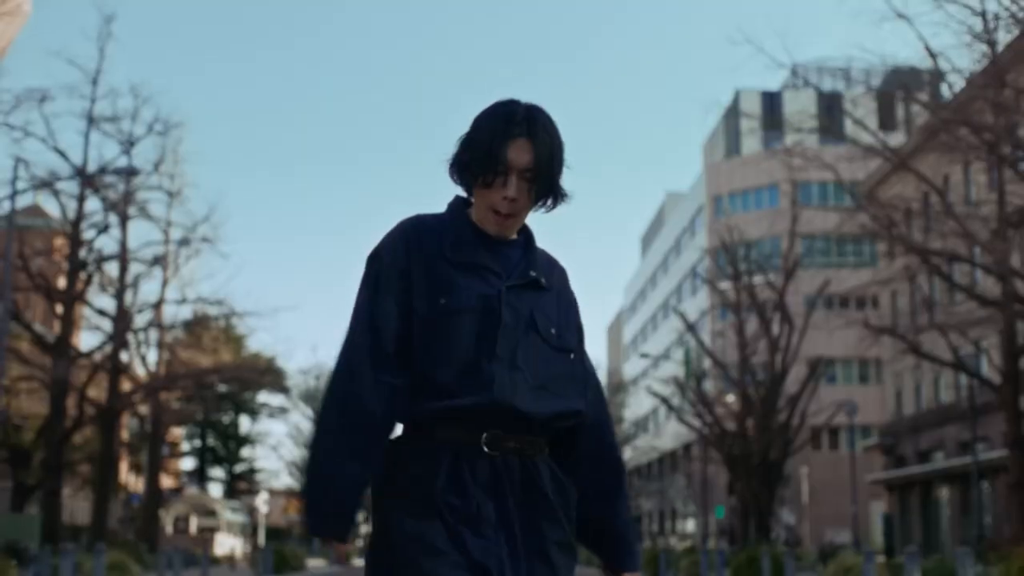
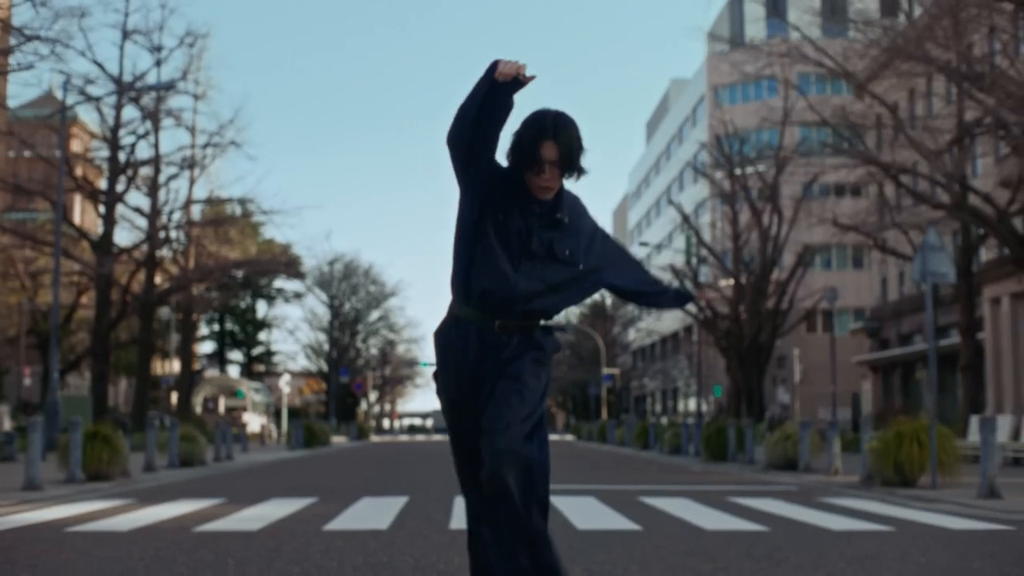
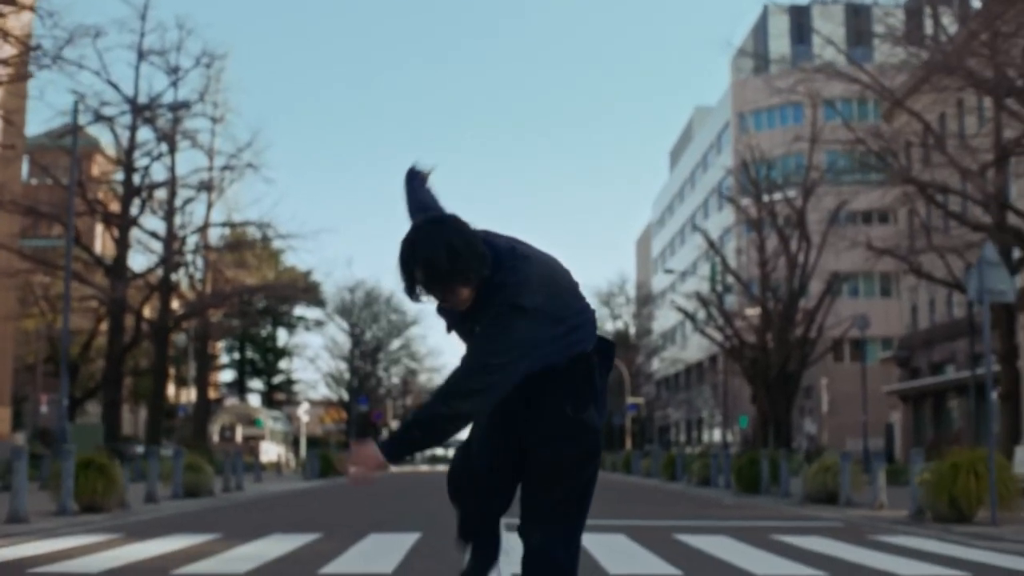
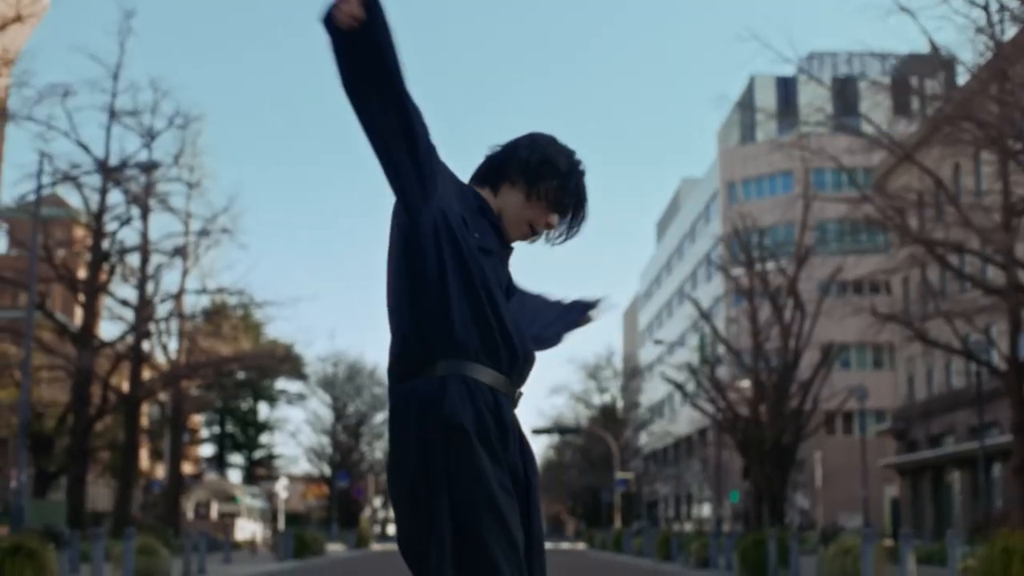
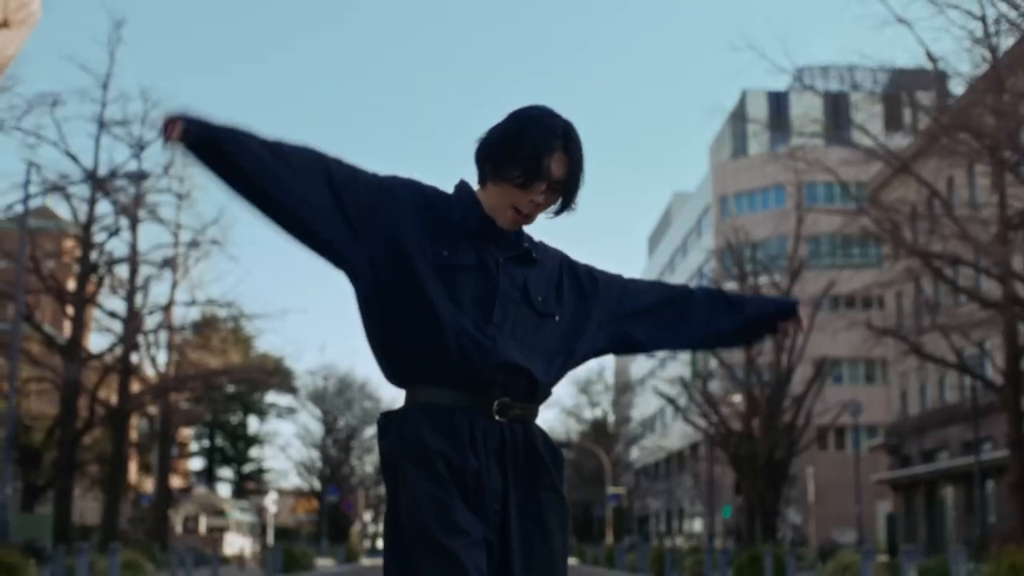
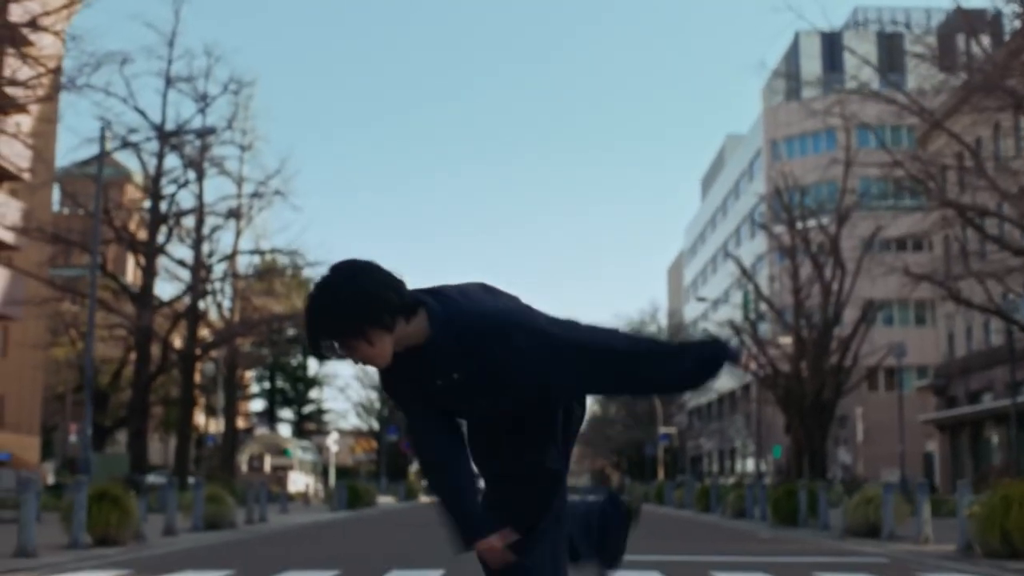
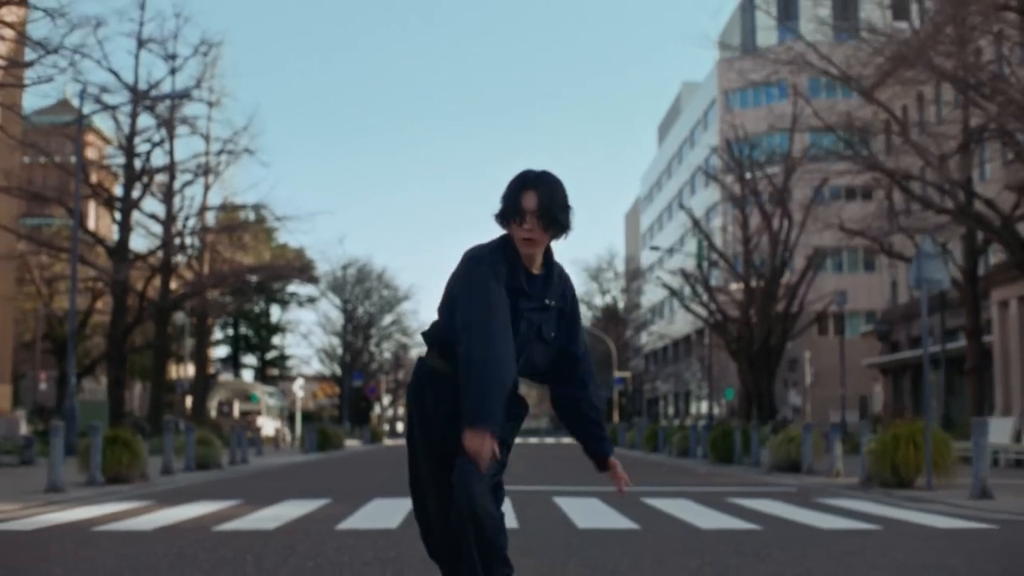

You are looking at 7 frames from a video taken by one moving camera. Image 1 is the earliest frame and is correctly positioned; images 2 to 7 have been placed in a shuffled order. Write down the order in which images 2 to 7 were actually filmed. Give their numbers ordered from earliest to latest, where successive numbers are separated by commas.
5, 4, 6, 3, 2, 7
